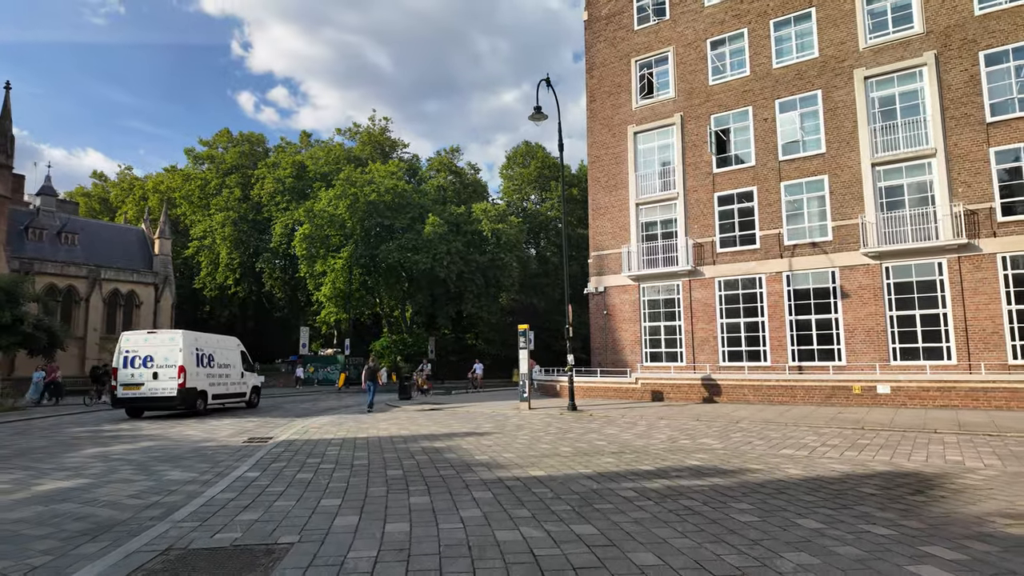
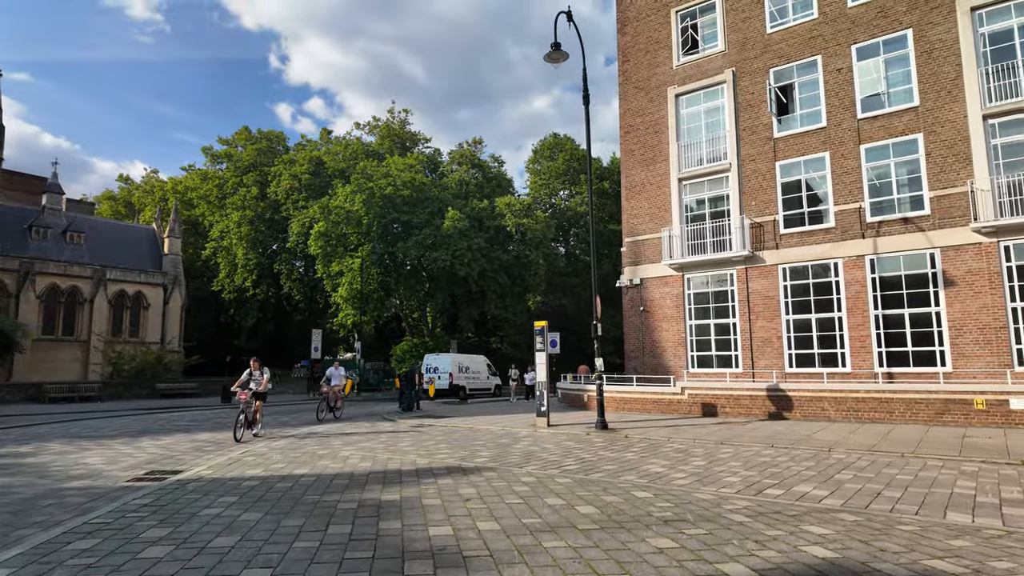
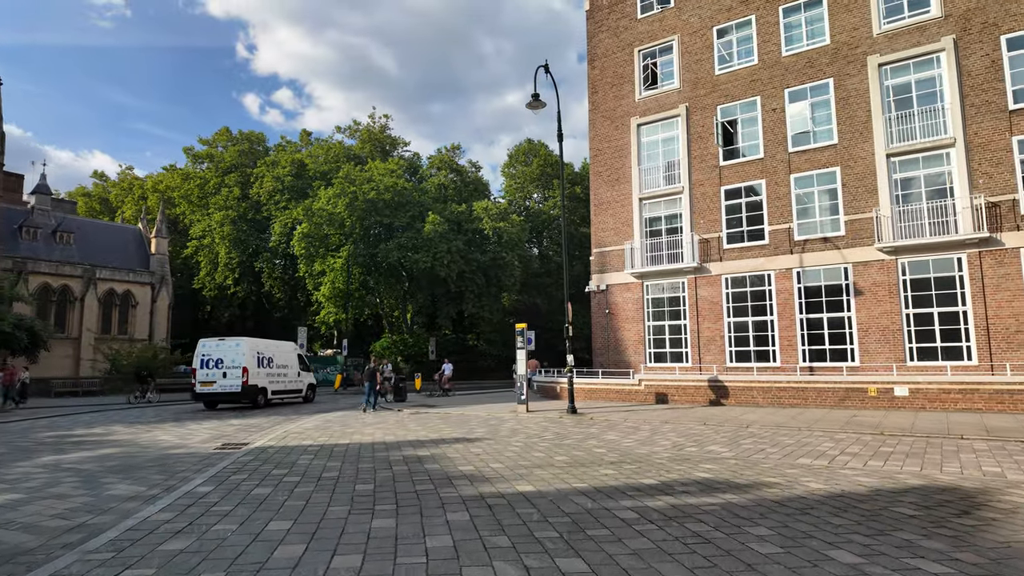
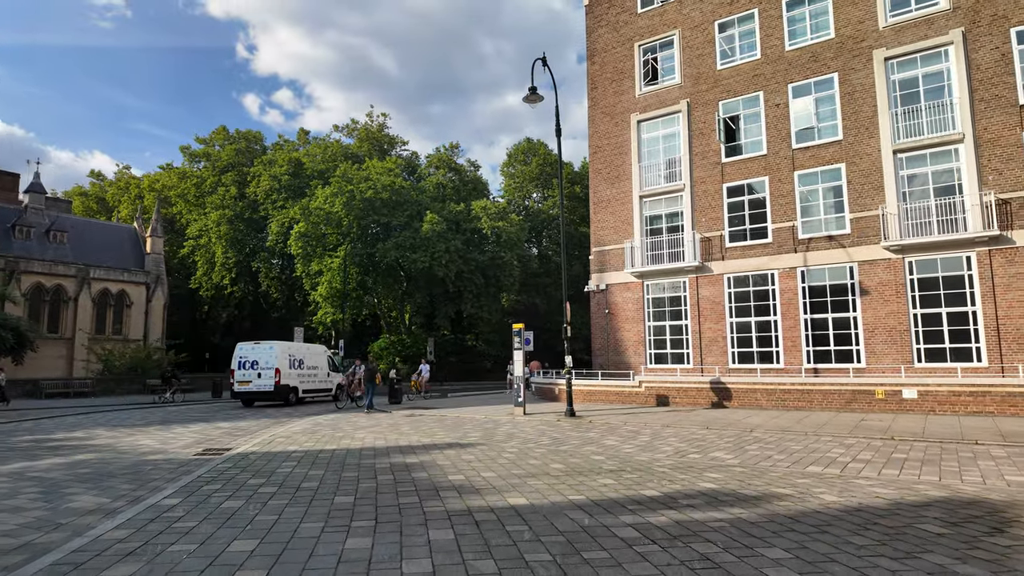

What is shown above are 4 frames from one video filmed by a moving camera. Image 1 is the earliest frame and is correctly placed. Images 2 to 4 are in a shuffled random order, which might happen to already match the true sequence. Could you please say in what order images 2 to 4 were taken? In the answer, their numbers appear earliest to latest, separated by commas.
3, 4, 2
